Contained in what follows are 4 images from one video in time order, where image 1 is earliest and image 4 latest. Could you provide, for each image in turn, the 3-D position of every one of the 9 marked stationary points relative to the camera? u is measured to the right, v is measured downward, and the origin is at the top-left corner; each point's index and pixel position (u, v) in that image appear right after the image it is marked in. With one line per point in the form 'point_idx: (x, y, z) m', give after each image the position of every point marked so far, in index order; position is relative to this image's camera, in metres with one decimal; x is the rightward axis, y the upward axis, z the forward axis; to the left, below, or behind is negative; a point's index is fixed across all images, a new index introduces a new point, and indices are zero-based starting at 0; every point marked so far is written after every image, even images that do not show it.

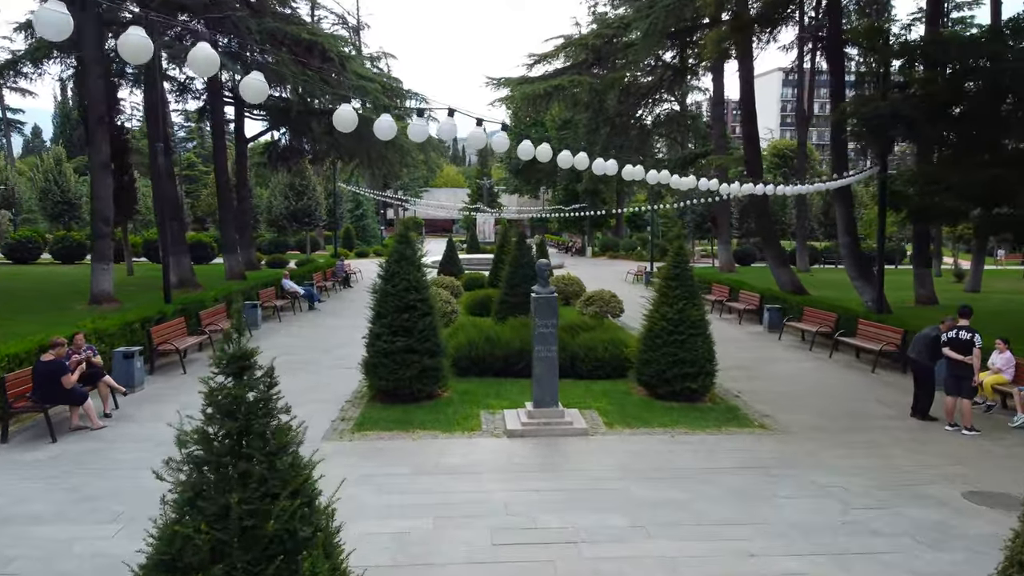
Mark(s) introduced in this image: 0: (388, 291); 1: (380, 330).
0: (-1.2, 0.0, +9.2) m
1: (-1.3, -0.4, +9.1) m
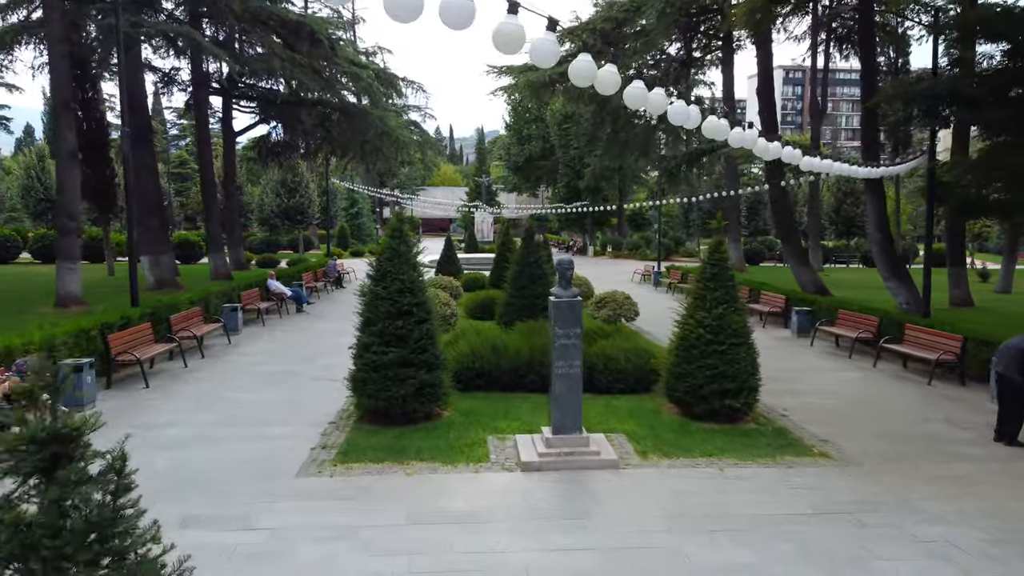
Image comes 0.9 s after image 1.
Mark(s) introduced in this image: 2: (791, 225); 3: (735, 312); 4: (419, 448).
0: (-1.1, 0.0, +7.8) m
1: (-1.2, -0.4, +7.8) m
2: (+6.0, +1.4, +19.7) m
3: (+2.0, -0.2, +8.0) m
4: (-0.7, -1.2, +6.9) m
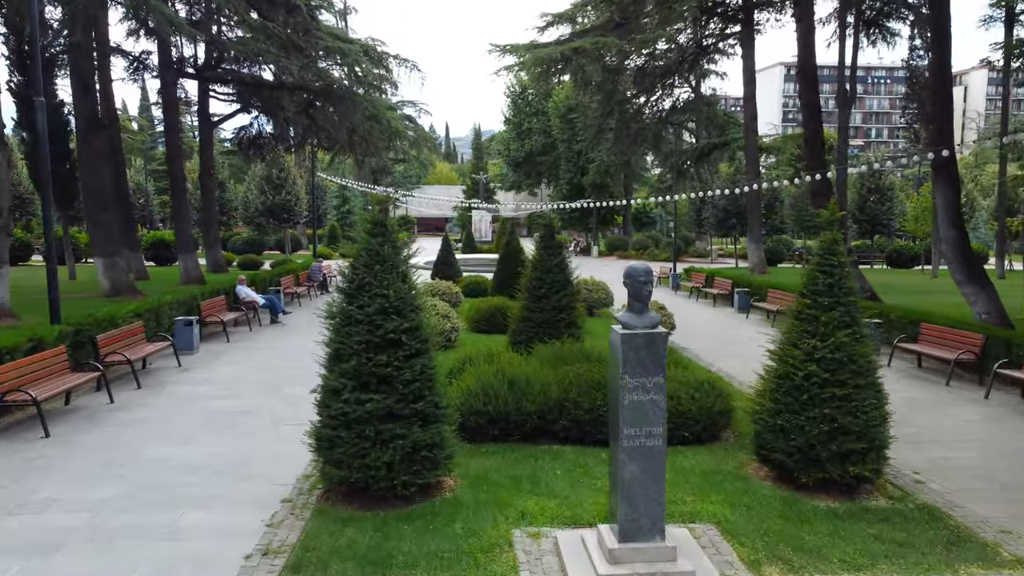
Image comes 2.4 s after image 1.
0: (-0.9, -0.2, +5.5) m
1: (-1.0, -0.6, +5.4) m
2: (+6.2, +1.3, +17.4) m
3: (+2.2, -0.3, +5.7) m
4: (-0.5, -1.3, +4.5) m
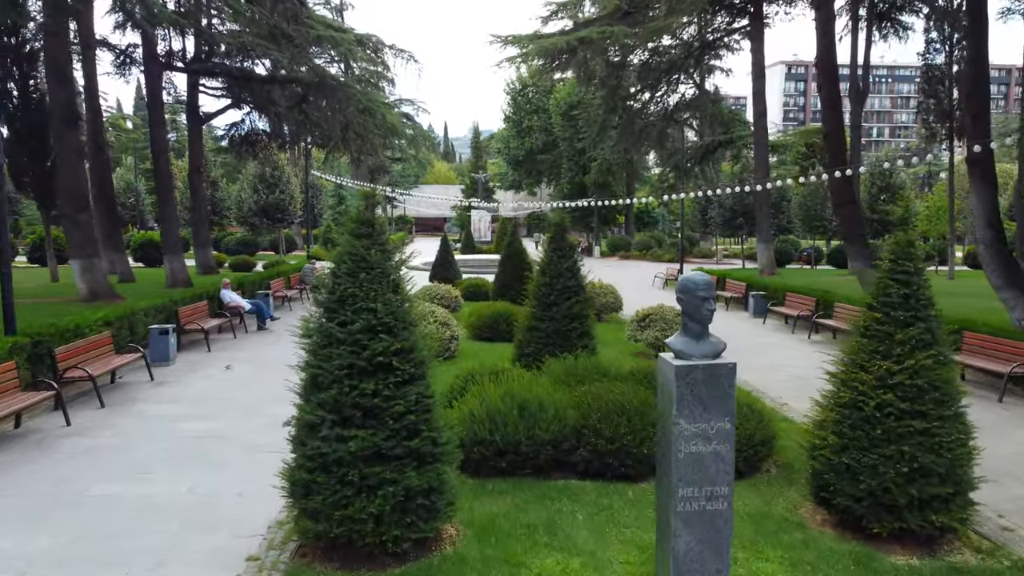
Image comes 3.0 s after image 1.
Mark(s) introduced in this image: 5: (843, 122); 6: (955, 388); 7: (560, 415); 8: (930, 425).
0: (-0.9, -0.2, +4.5) m
1: (-0.9, -0.6, +4.4) m
2: (+6.2, +1.2, +16.4) m
3: (+2.2, -0.4, +4.7) m
4: (-0.4, -1.4, +3.6) m
5: (+5.9, +3.0, +16.3) m
6: (+2.3, -0.5, +4.7) m
7: (+0.3, -0.8, +6.0) m
8: (+2.1, -0.7, +4.6) m
